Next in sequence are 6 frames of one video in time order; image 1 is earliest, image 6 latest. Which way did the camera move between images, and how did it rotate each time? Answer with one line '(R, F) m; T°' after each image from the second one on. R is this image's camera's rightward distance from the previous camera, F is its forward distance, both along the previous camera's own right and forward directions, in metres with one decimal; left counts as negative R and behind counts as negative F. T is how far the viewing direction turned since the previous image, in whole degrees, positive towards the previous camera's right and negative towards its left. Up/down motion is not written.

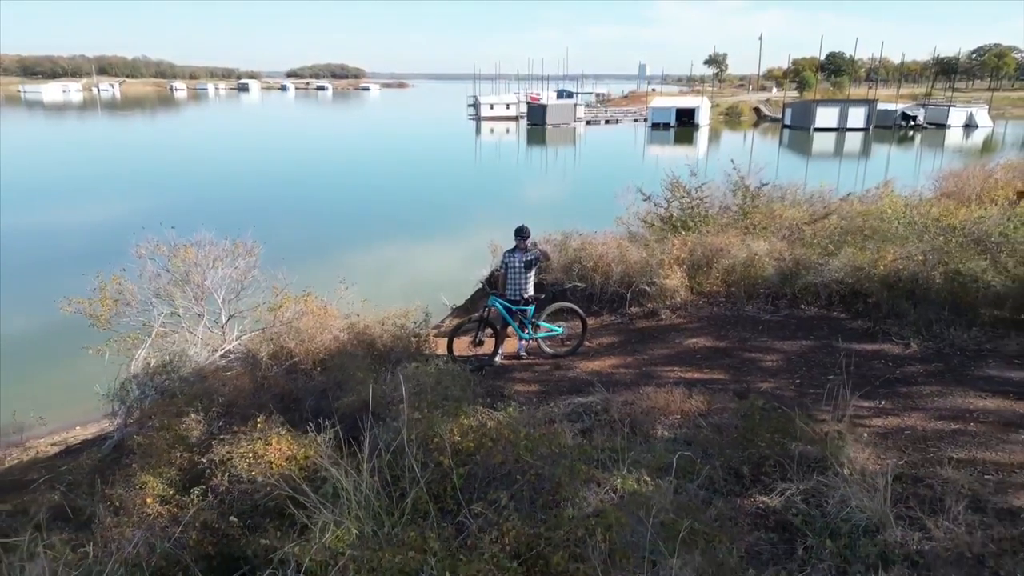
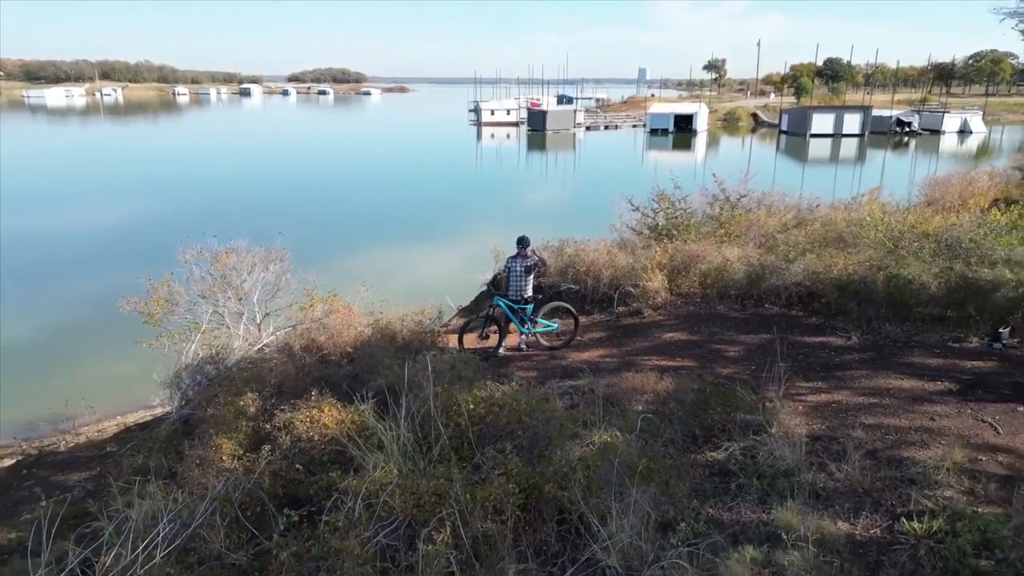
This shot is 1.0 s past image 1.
(0.0, -1.0) m; 0°
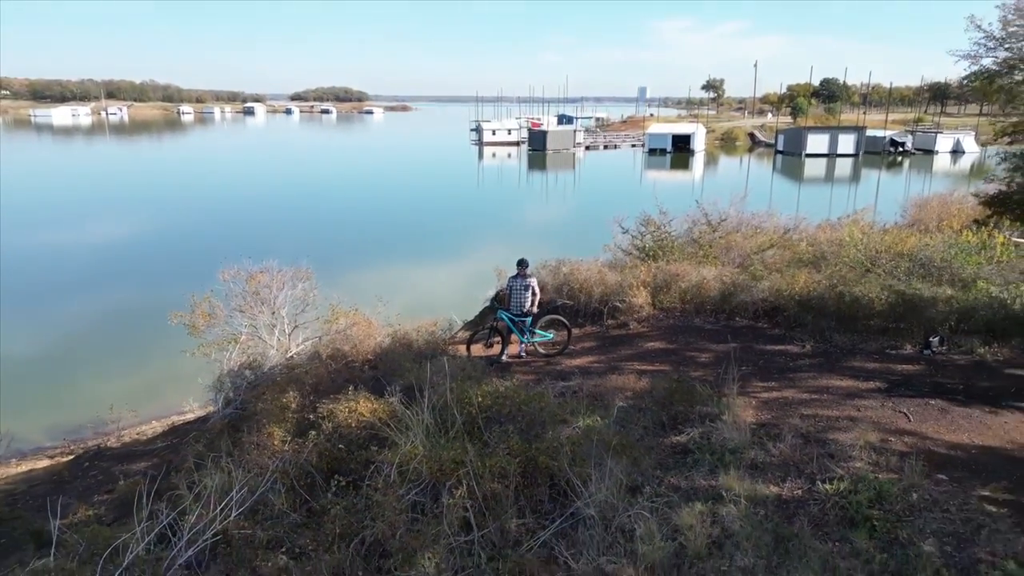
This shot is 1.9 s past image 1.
(0.0, -1.1) m; 0°
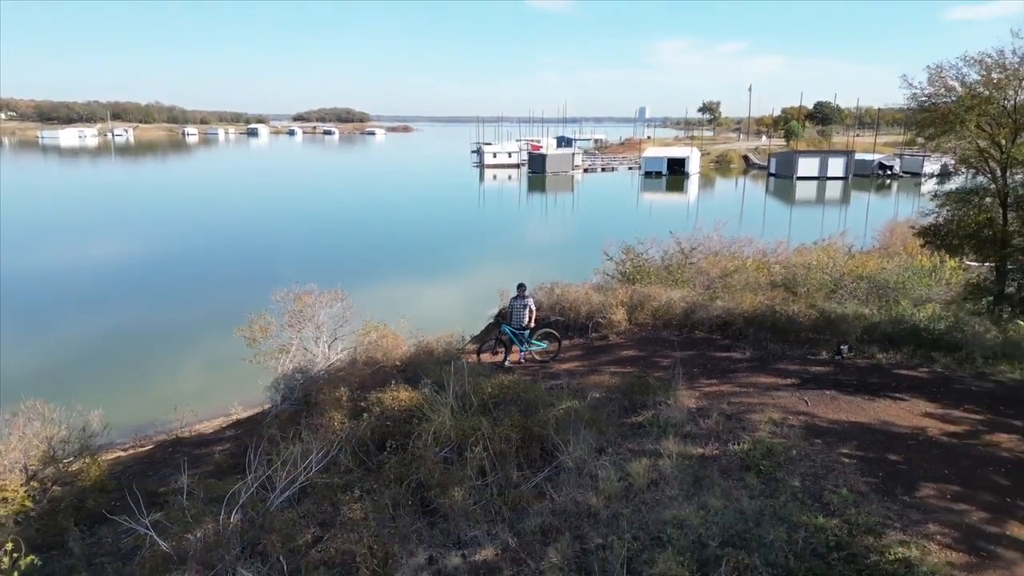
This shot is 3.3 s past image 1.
(0.0, -2.0) m; 0°
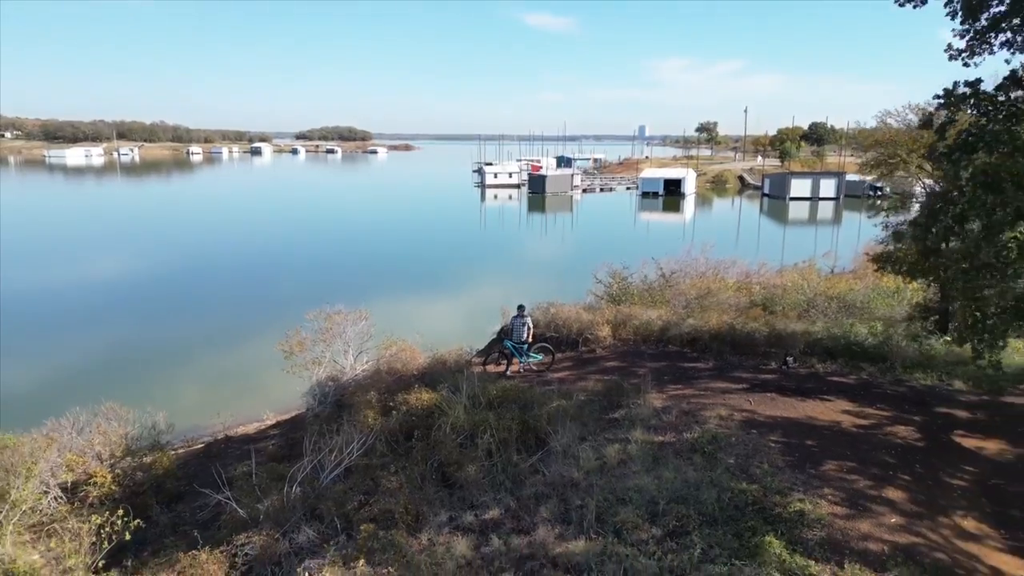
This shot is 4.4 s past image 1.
(0.0, -1.9) m; 0°
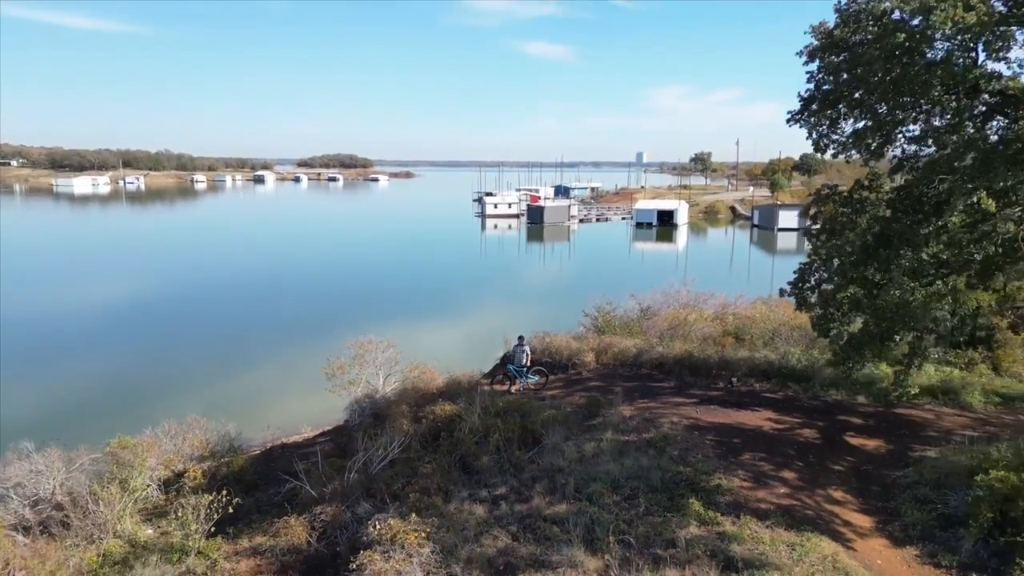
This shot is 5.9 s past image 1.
(-0.1, -3.0) m; 0°
